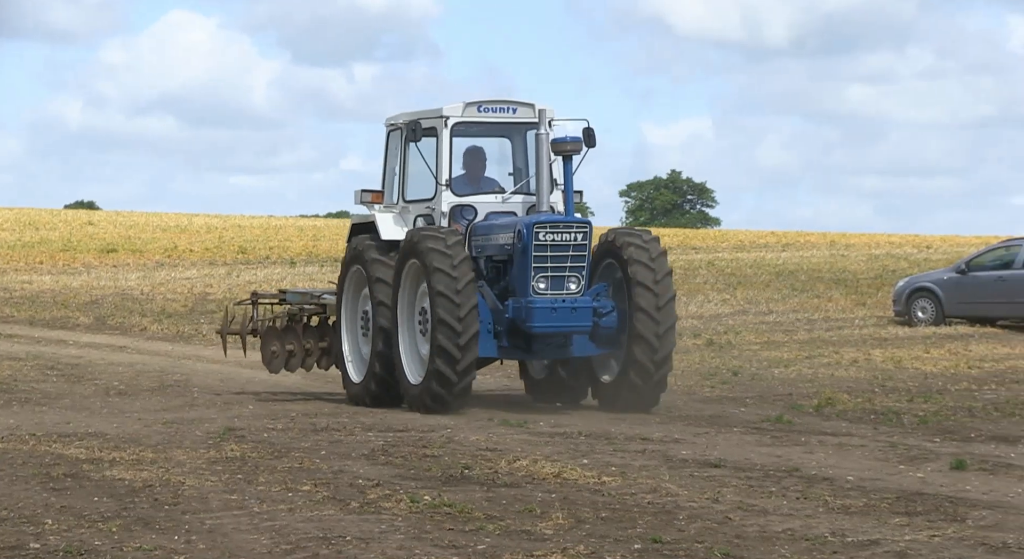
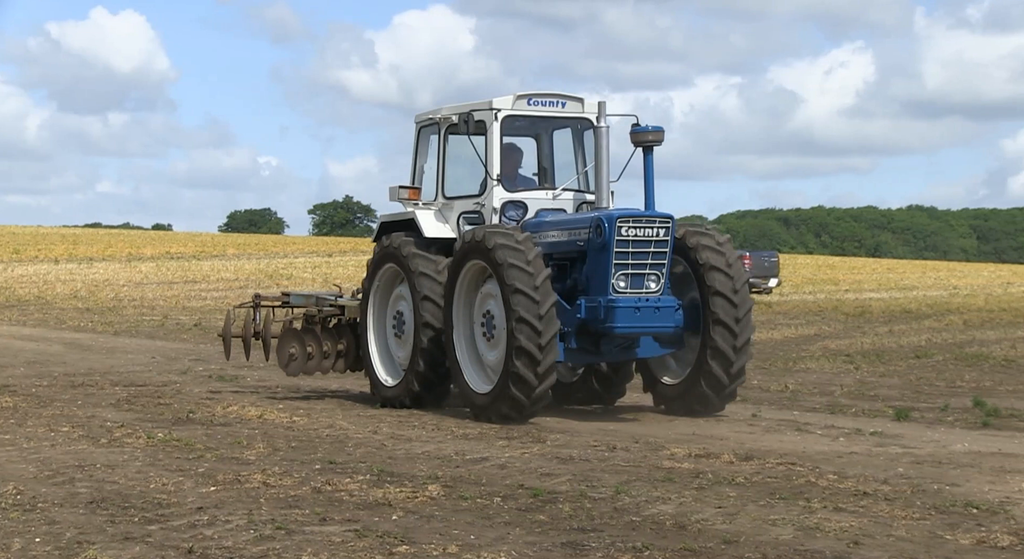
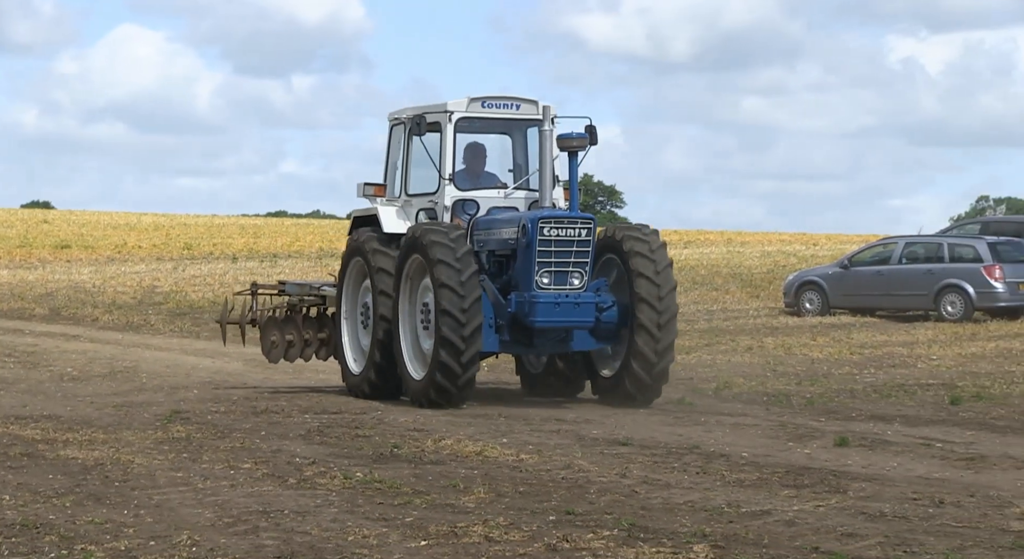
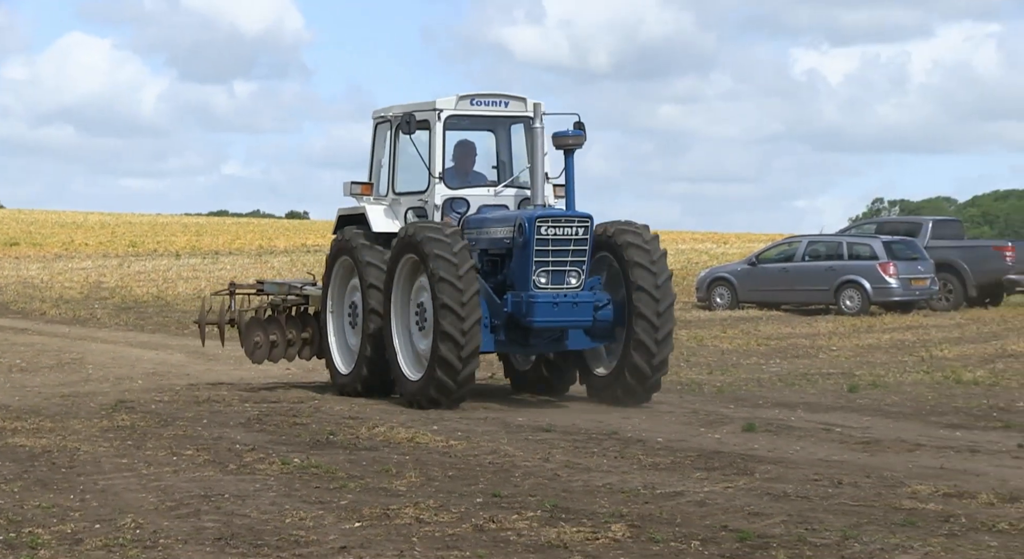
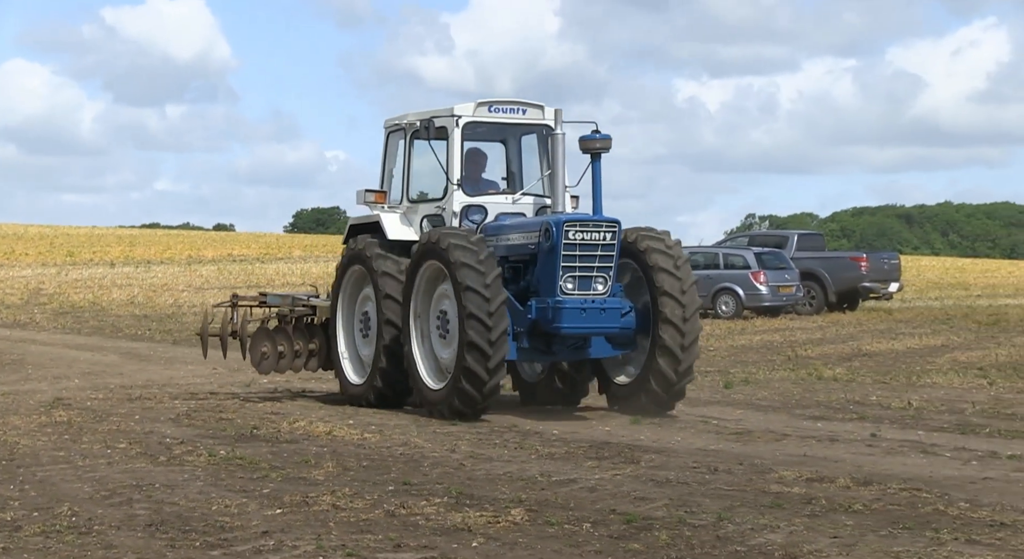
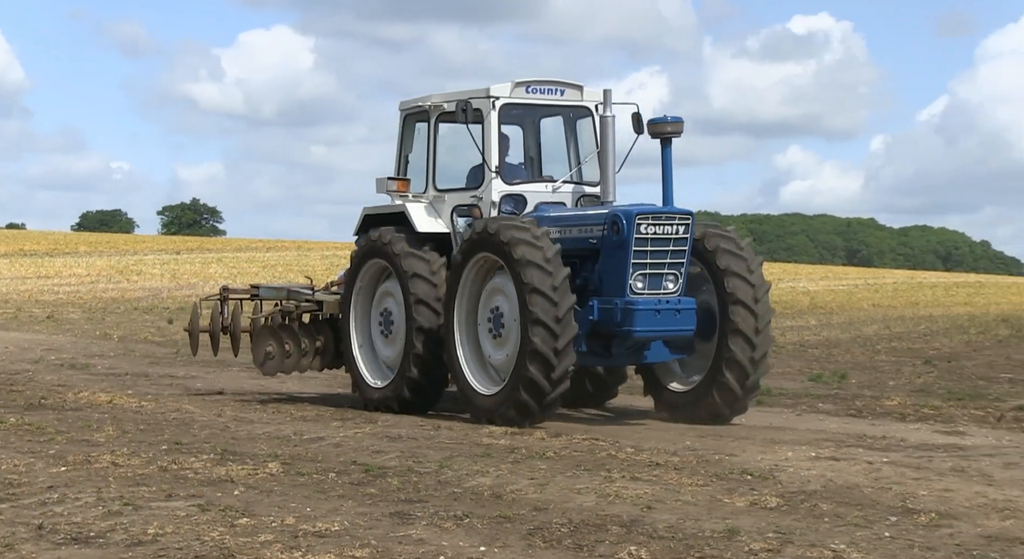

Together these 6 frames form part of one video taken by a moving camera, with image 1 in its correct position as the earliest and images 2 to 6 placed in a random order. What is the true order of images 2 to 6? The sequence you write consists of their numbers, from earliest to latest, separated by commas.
3, 4, 5, 2, 6
